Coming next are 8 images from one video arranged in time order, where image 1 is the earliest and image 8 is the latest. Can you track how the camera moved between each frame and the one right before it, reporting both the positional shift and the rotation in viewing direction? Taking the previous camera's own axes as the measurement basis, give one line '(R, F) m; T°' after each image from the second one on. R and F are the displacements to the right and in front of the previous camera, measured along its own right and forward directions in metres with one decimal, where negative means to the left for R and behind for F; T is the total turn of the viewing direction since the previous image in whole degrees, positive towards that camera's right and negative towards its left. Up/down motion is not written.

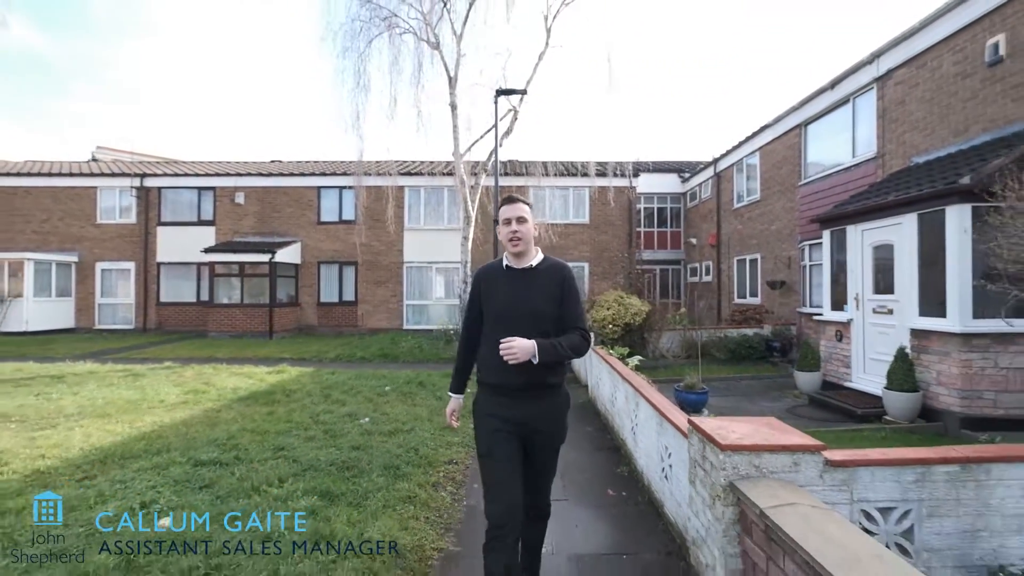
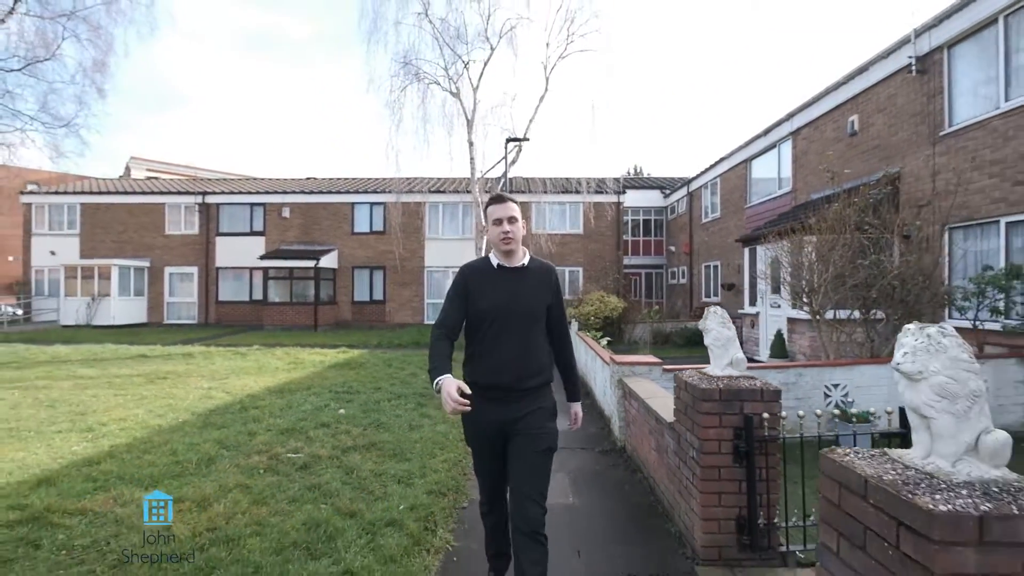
(-0.1, -3.3) m; -1°
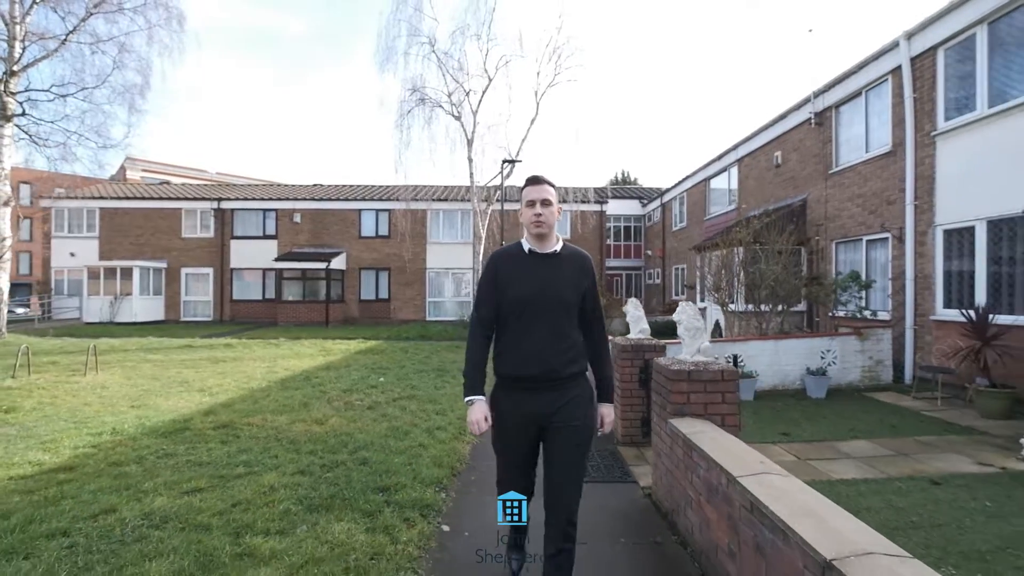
(-0.1, -2.4) m; +1°
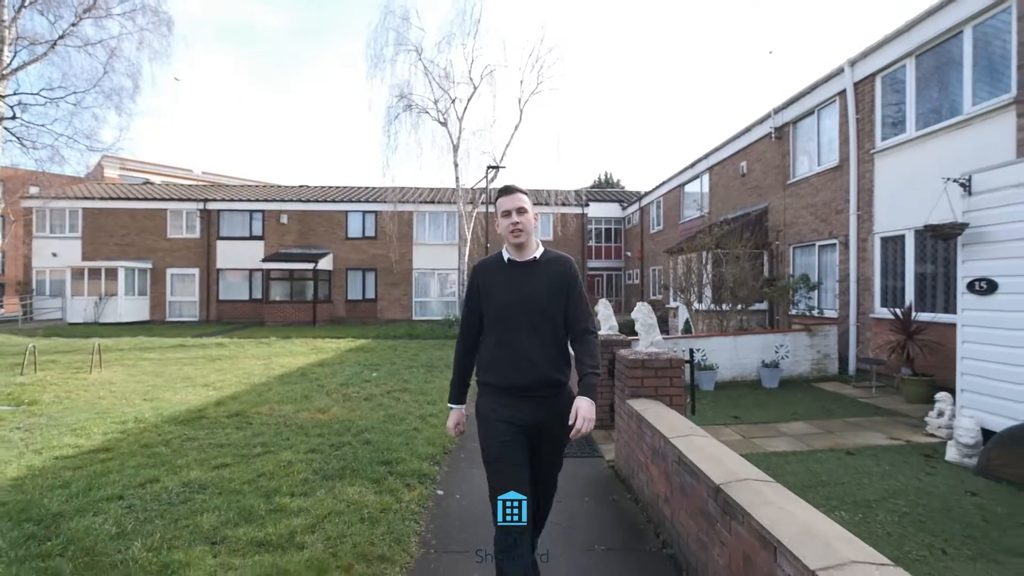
(0.0, -0.7) m; +2°
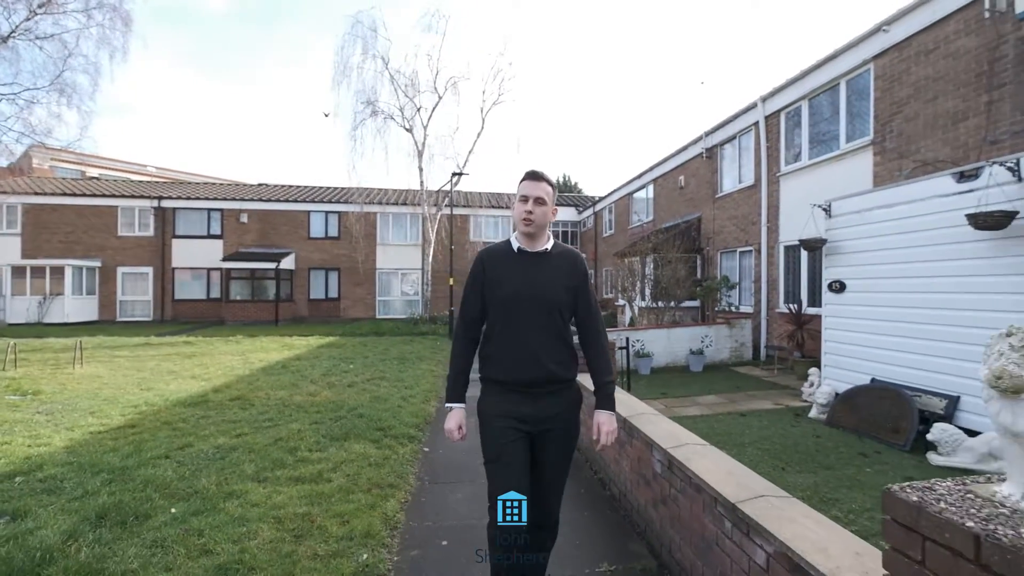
(-0.1, -1.2) m; +5°
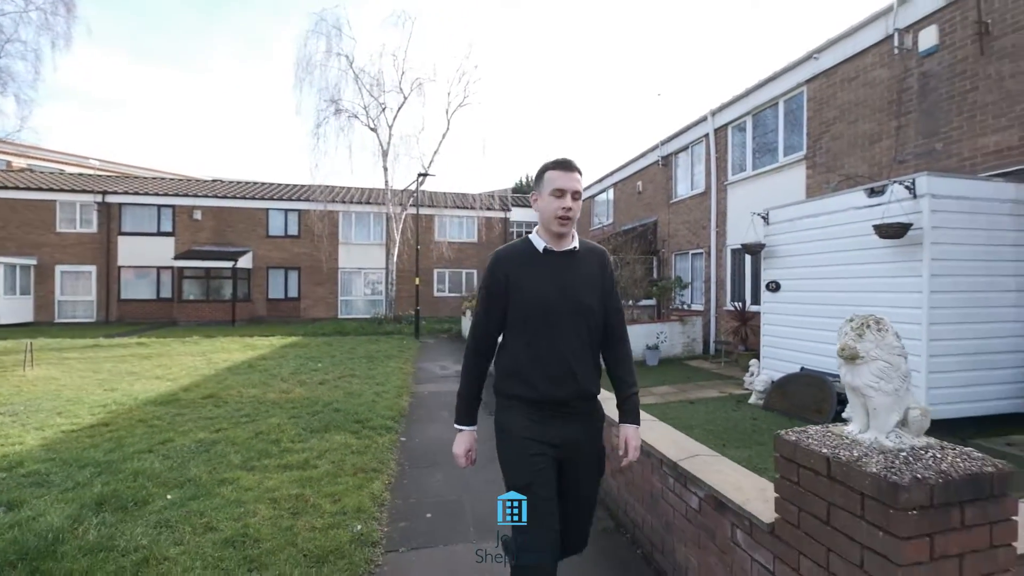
(-0.1, -0.4) m; +5°
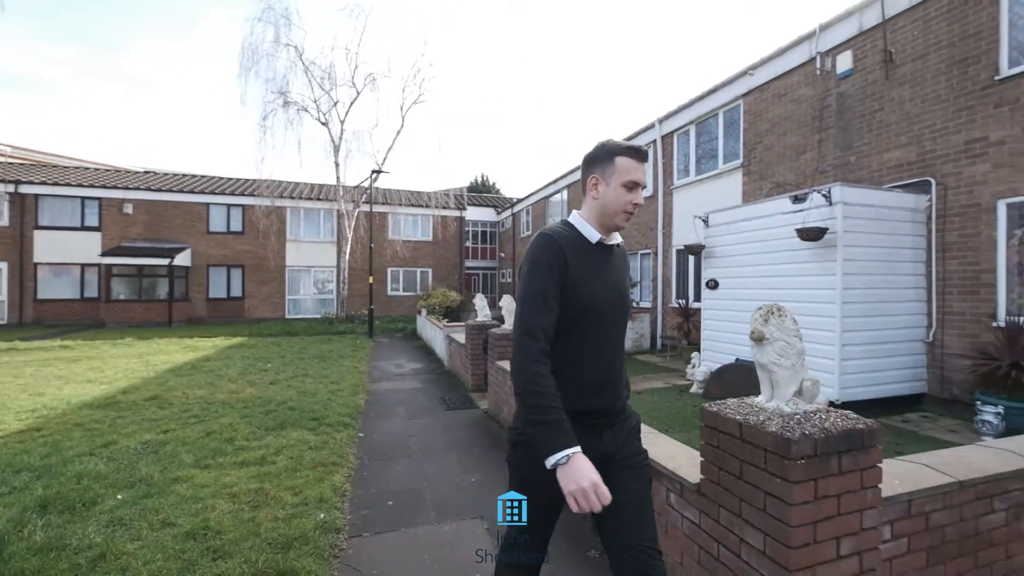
(0.0, -0.2) m; +6°
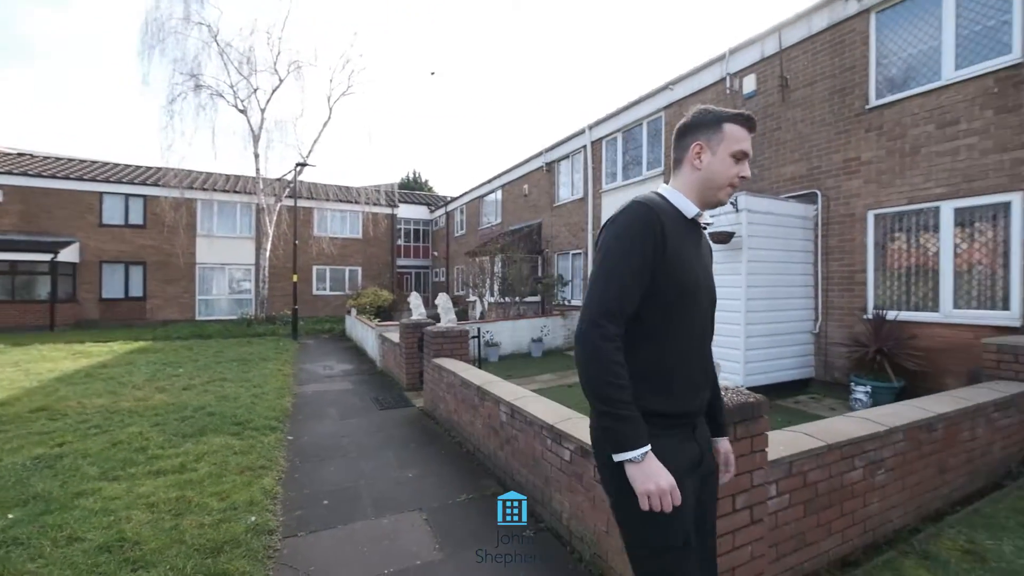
(0.0, -0.2) m; +9°
